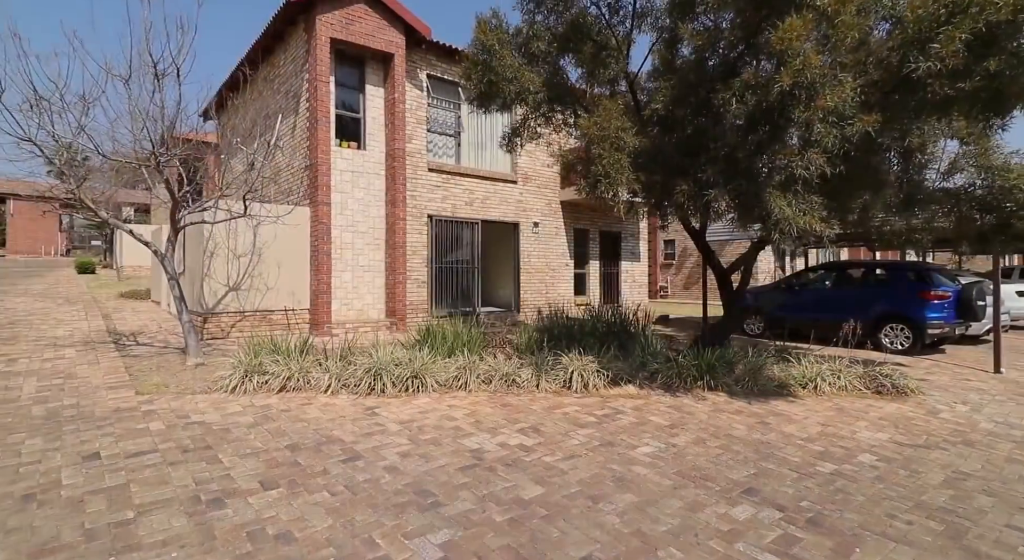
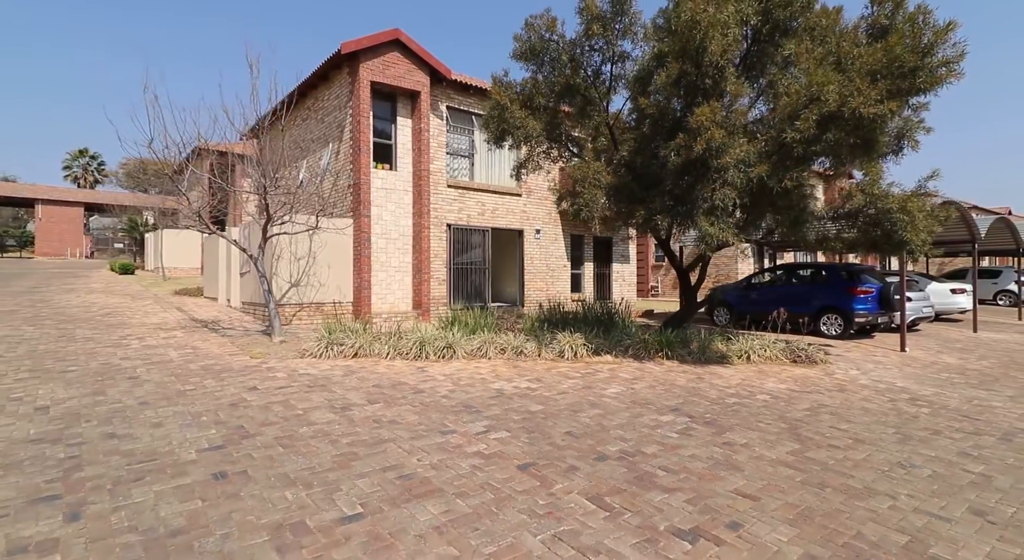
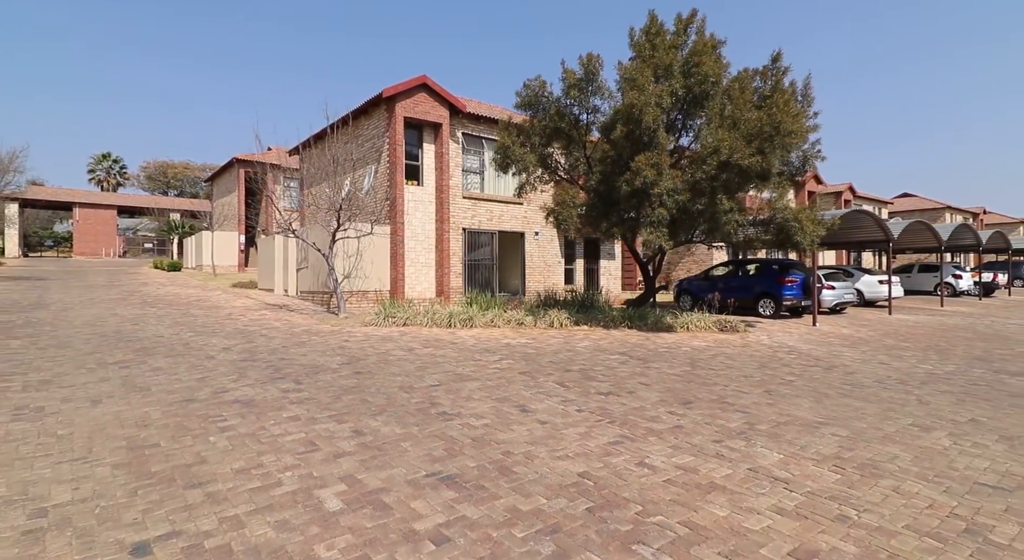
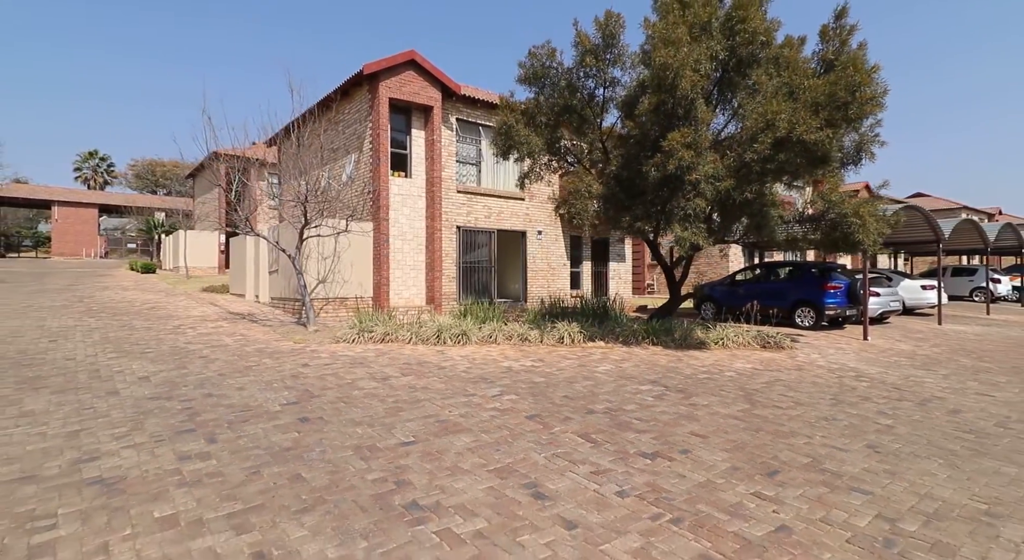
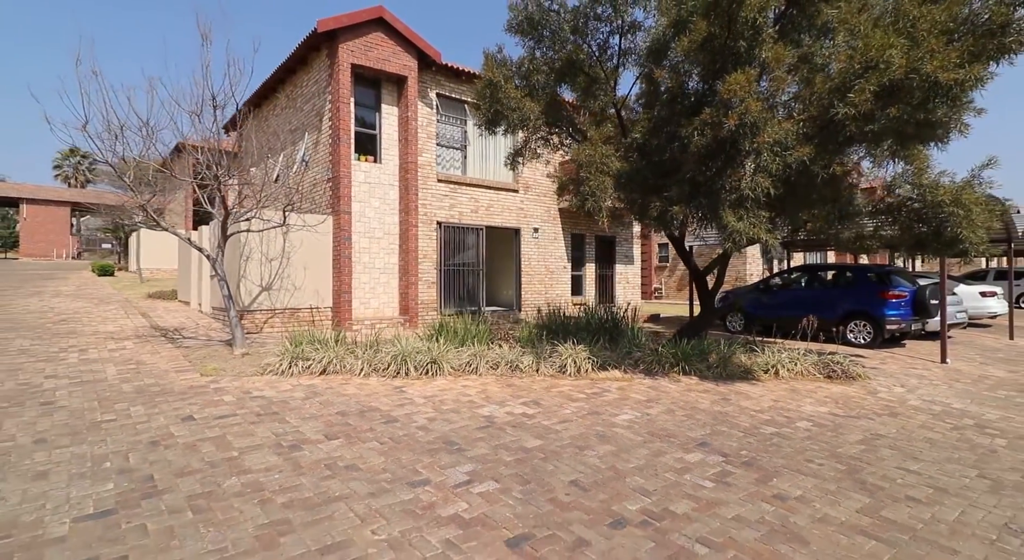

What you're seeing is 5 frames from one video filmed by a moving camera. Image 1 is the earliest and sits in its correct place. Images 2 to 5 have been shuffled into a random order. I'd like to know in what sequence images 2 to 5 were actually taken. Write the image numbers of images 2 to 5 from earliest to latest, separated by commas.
5, 2, 4, 3
